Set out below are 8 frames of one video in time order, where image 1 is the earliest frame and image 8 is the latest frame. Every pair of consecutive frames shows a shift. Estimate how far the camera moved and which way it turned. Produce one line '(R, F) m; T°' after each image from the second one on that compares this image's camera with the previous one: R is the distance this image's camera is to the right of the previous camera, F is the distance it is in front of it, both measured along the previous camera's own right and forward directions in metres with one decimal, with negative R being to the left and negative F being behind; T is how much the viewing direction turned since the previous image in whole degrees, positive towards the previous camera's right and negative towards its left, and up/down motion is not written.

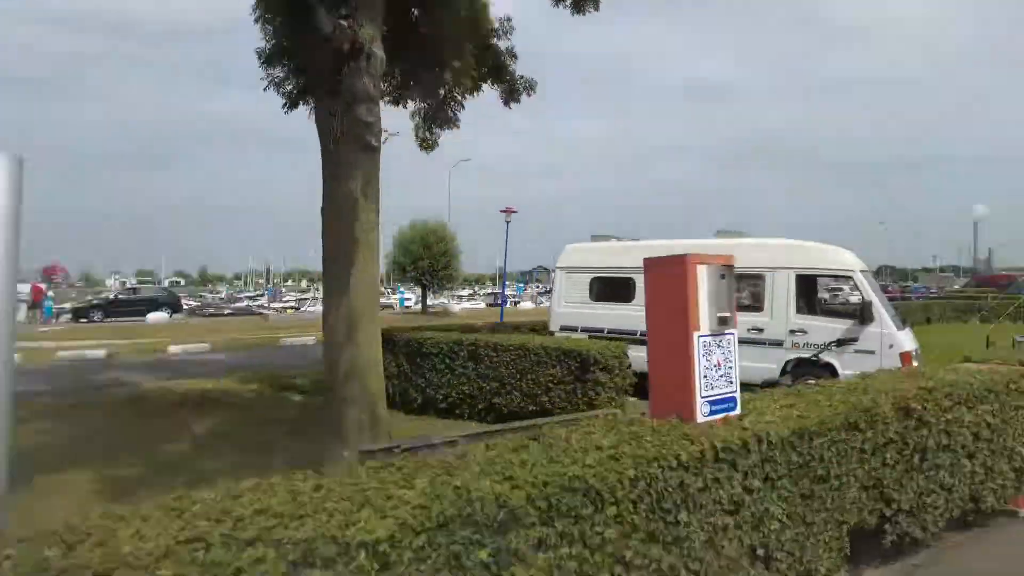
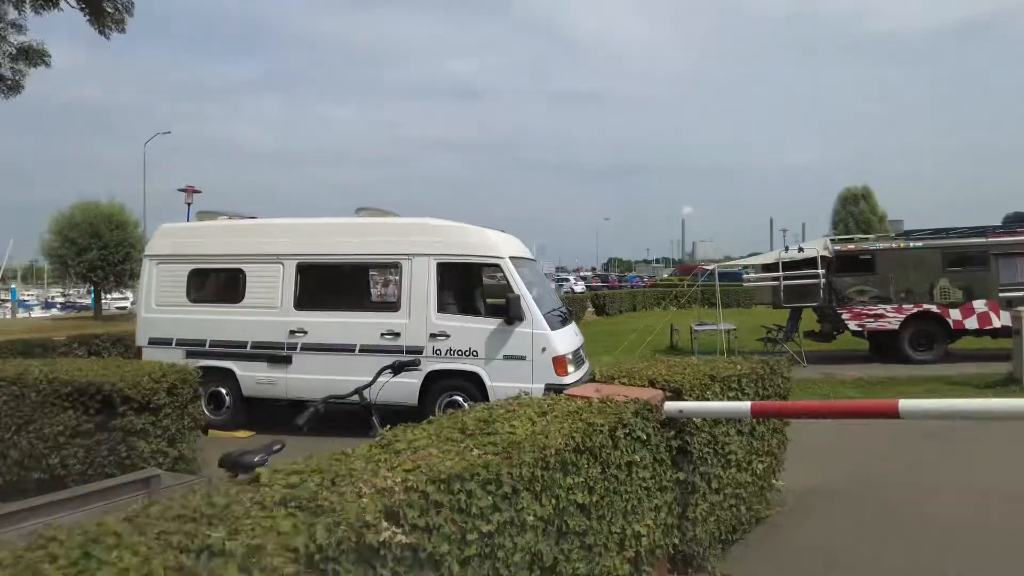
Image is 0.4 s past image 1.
(+2.3, +2.4) m; +20°
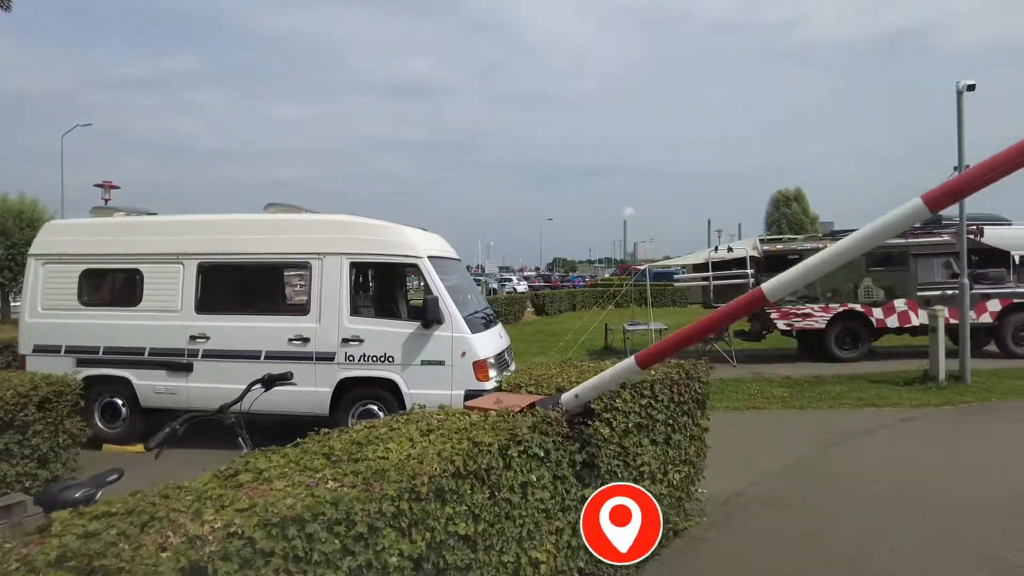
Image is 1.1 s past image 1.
(+0.3, +0.3) m; +5°
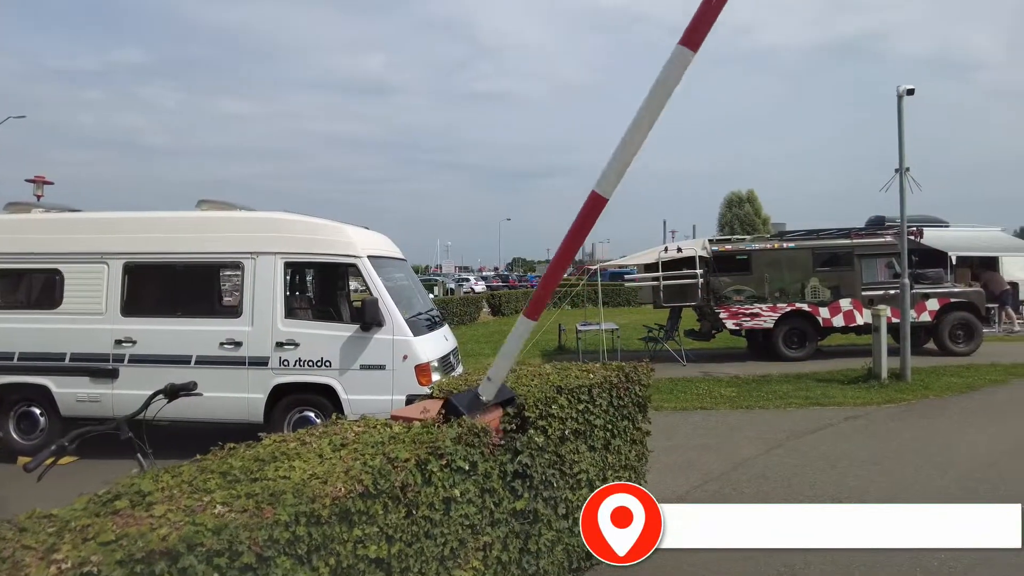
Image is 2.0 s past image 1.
(+0.2, +0.2) m; +4°
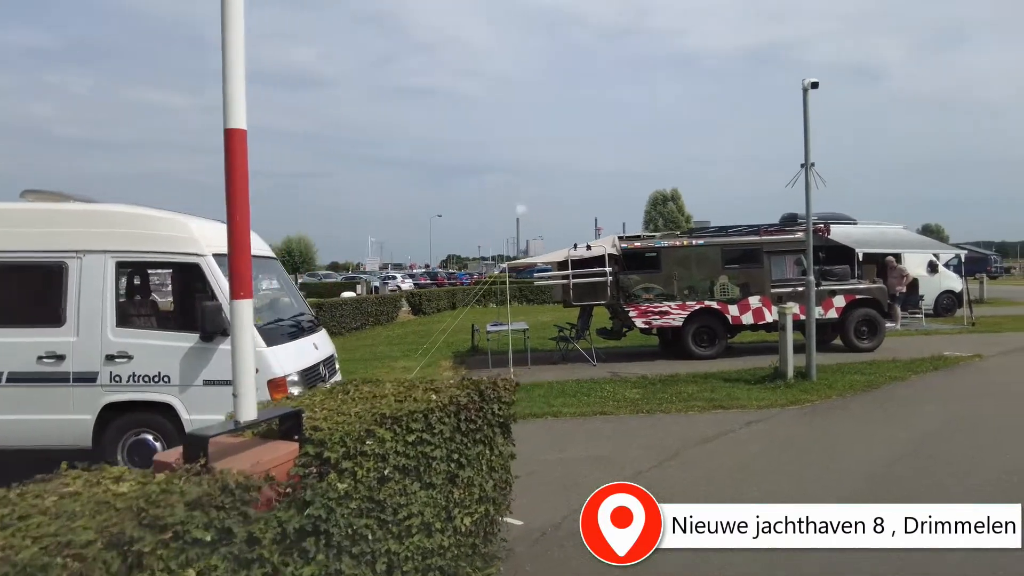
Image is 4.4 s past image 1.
(+0.6, +0.6) m; +6°
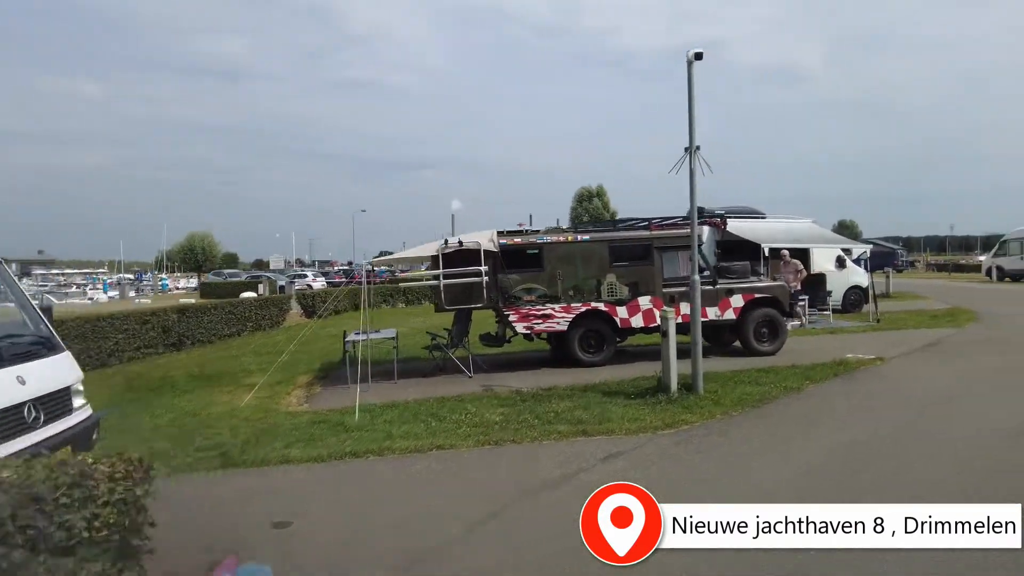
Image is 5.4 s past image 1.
(+1.2, +1.4) m; +6°
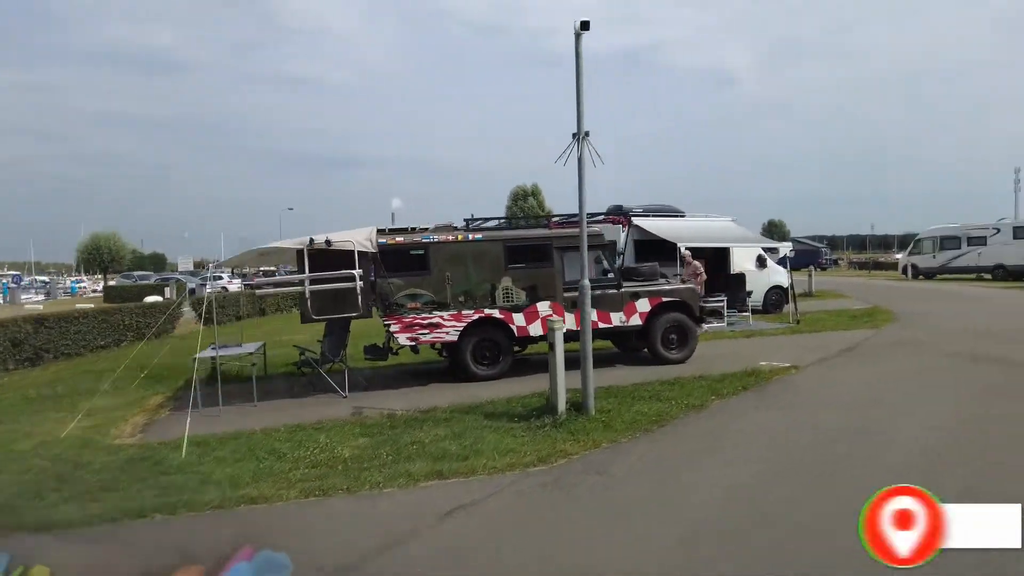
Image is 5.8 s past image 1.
(+0.8, +1.1) m; +5°
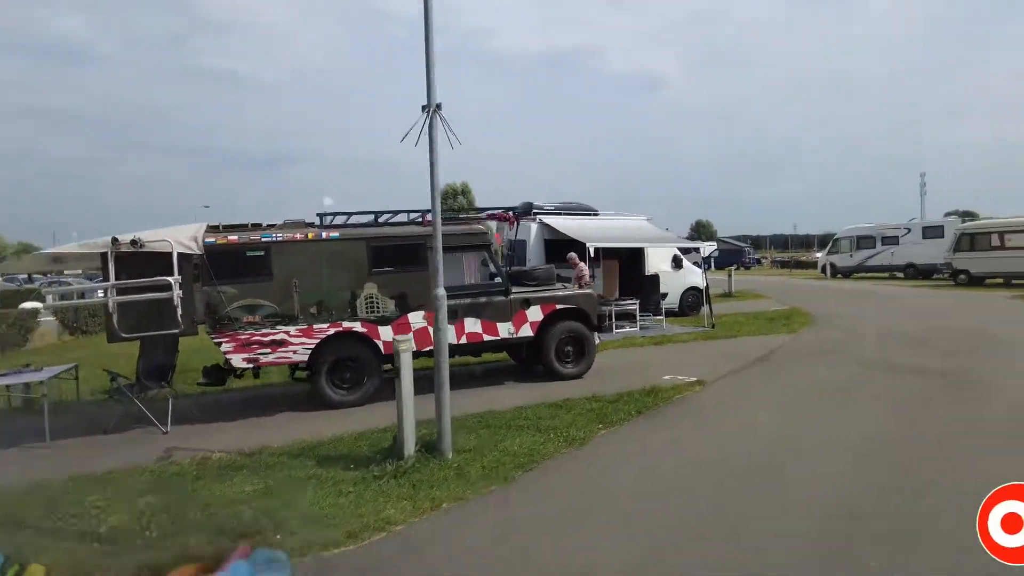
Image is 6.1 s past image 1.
(+0.9, +1.3) m; +5°
